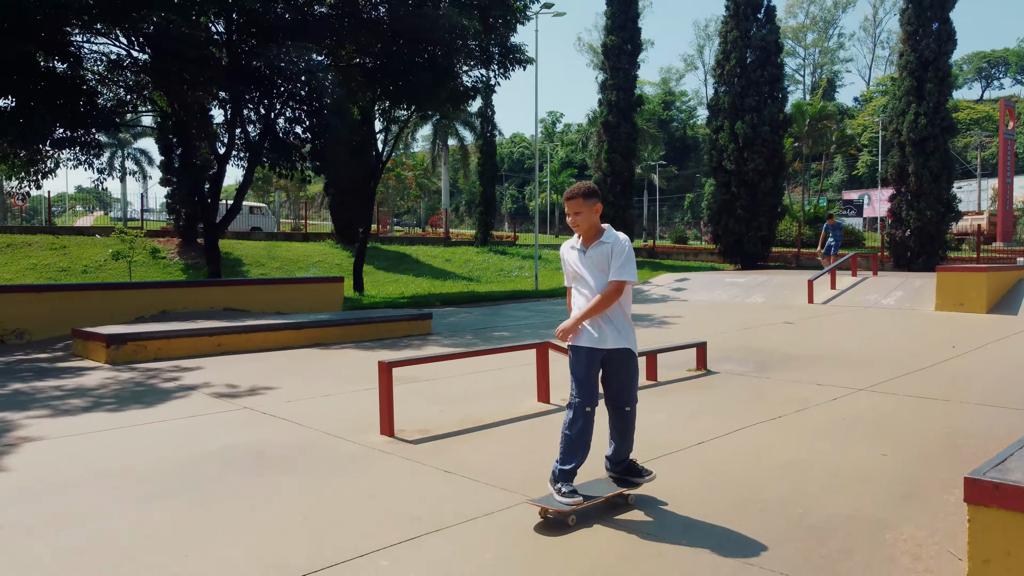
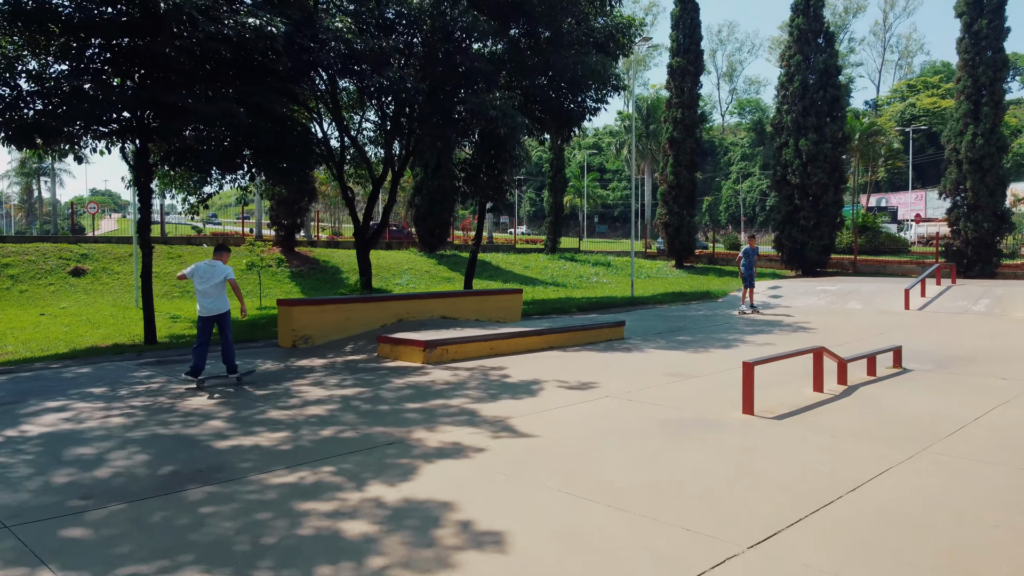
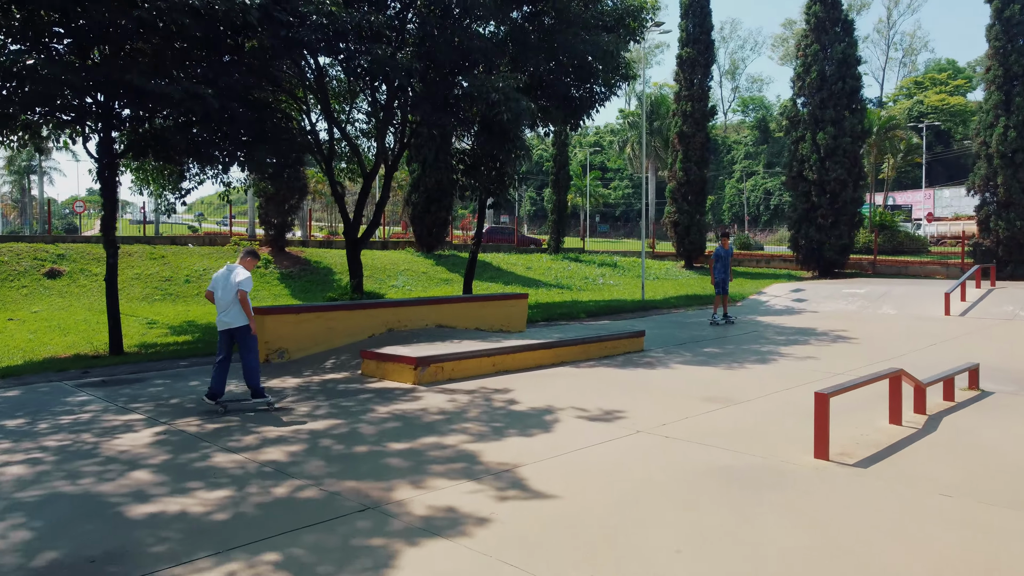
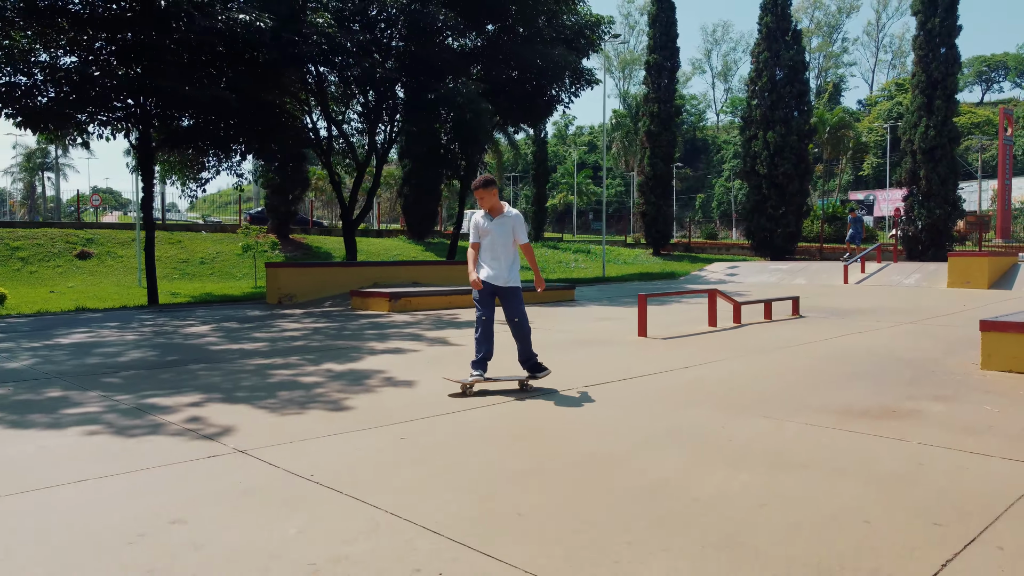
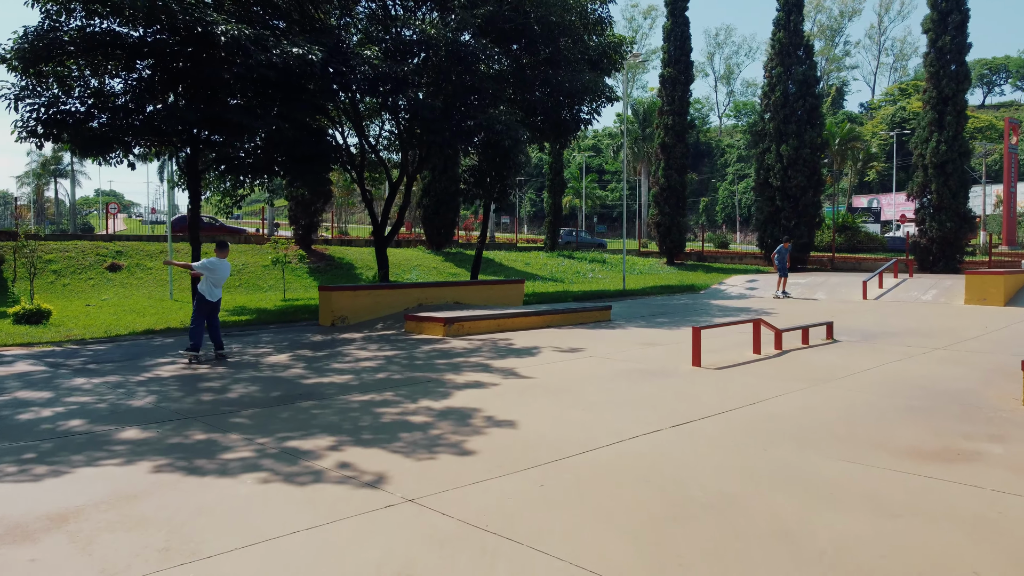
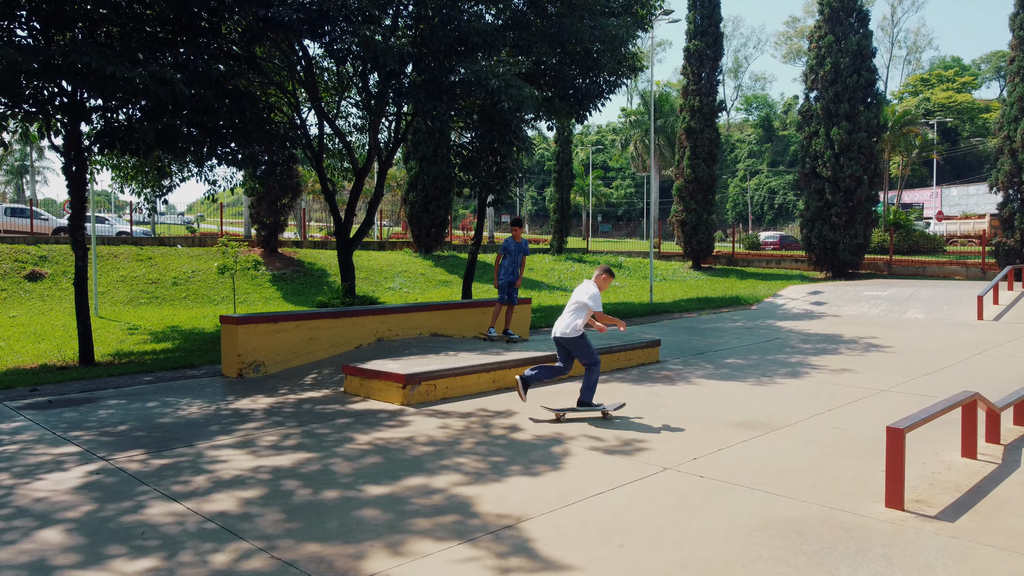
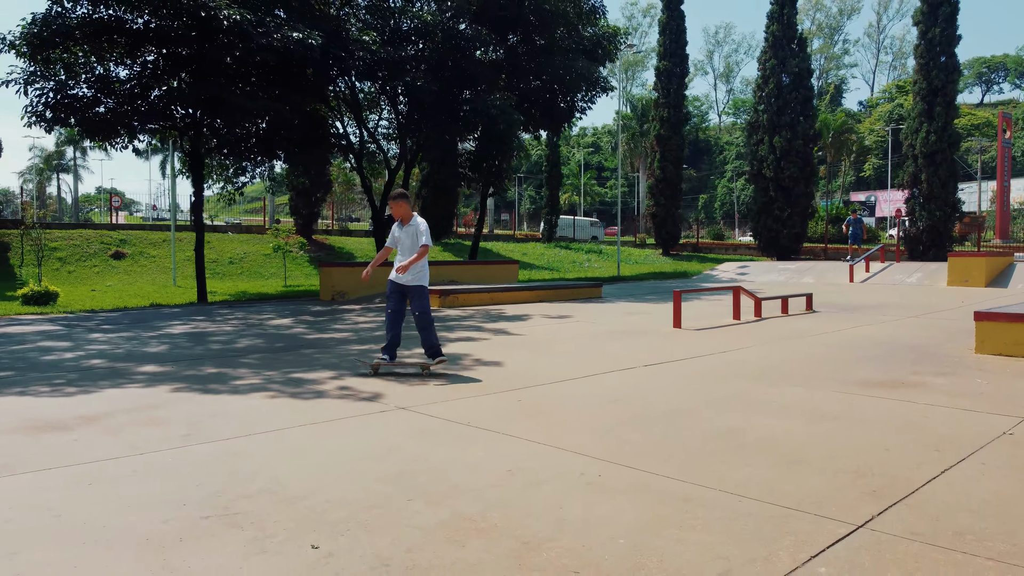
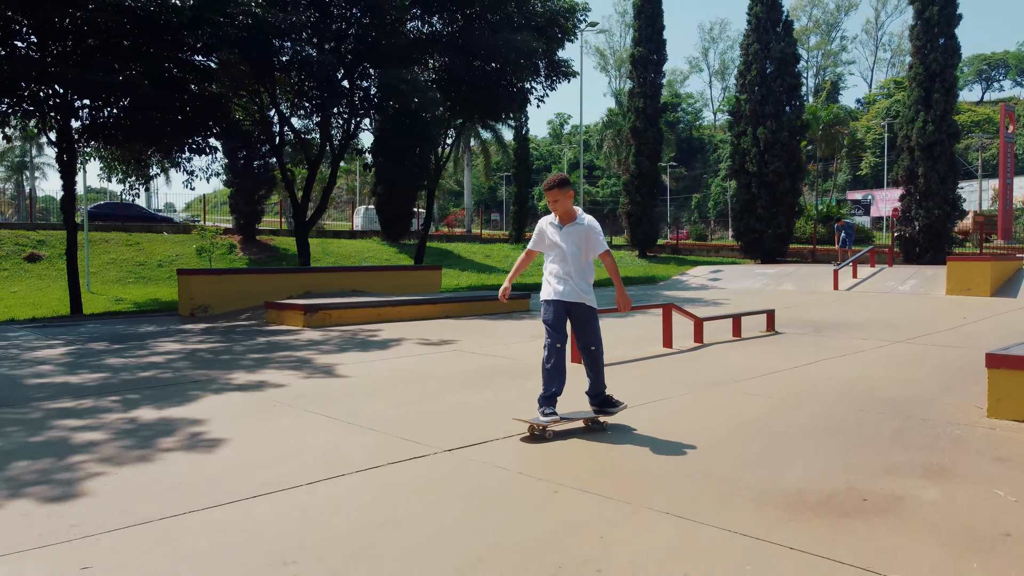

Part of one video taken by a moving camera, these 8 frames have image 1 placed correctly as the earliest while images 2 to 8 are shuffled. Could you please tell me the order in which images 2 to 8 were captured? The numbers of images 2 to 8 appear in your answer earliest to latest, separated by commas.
8, 4, 7, 5, 2, 3, 6
